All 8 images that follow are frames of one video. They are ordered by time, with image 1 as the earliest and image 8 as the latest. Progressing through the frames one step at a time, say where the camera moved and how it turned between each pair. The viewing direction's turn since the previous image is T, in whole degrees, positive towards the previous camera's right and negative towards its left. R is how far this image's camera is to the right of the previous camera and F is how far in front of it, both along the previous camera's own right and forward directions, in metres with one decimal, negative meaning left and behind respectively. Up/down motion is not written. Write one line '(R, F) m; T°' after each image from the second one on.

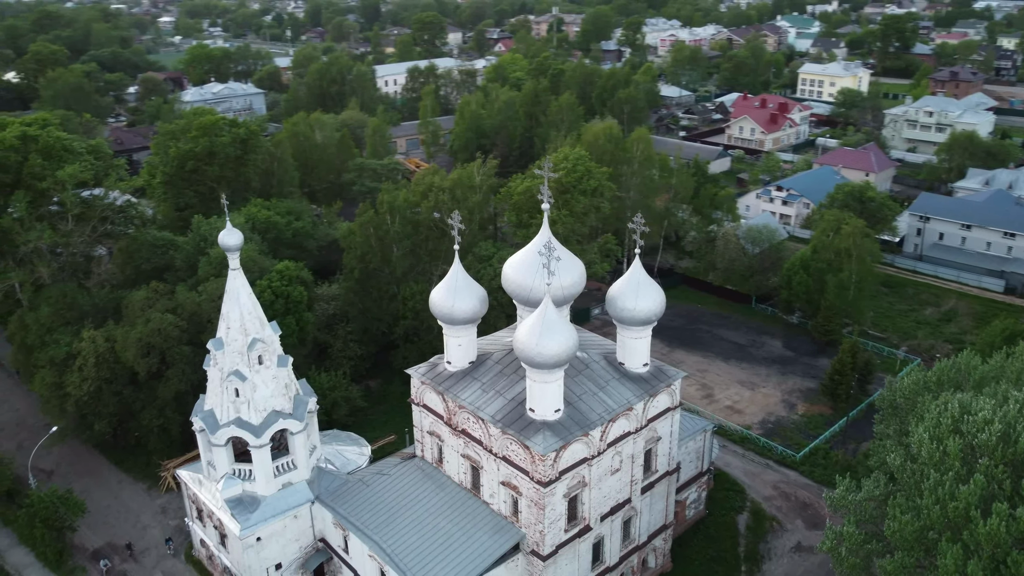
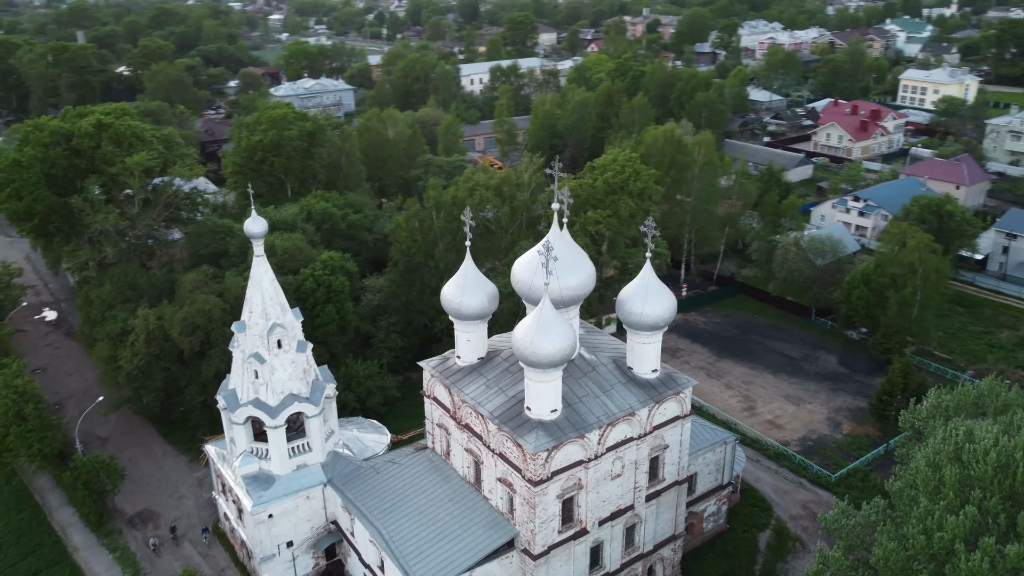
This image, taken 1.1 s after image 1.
(+2.2, 0.0) m; -7°
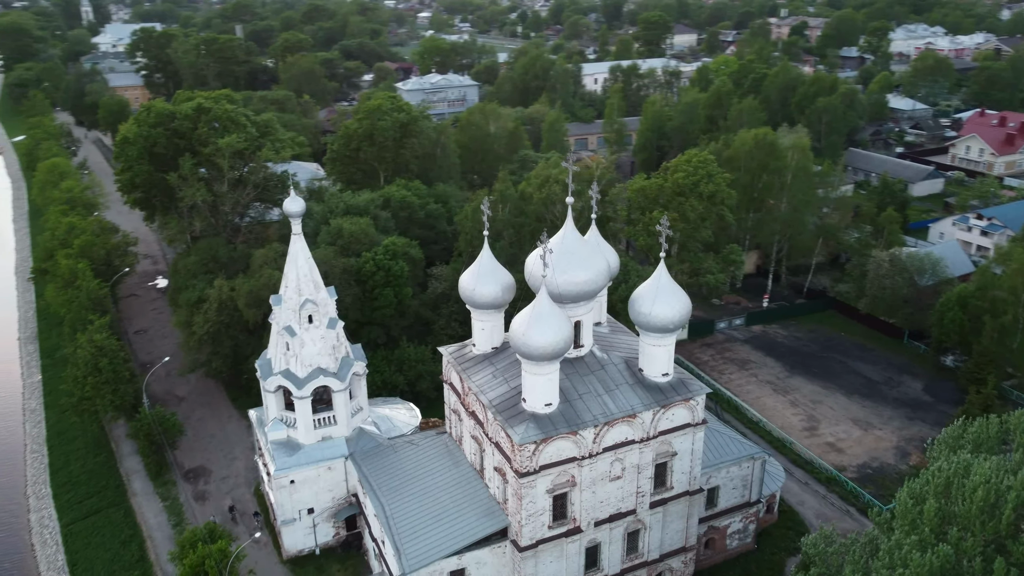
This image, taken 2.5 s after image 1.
(+3.2, +0.2) m; -10°
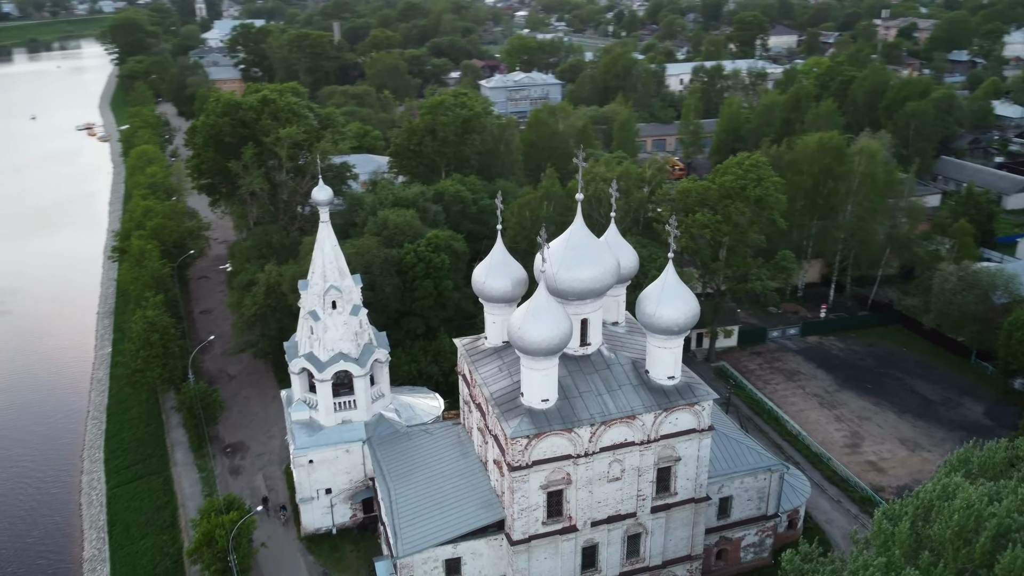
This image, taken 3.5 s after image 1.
(+2.2, +0.1) m; -7°
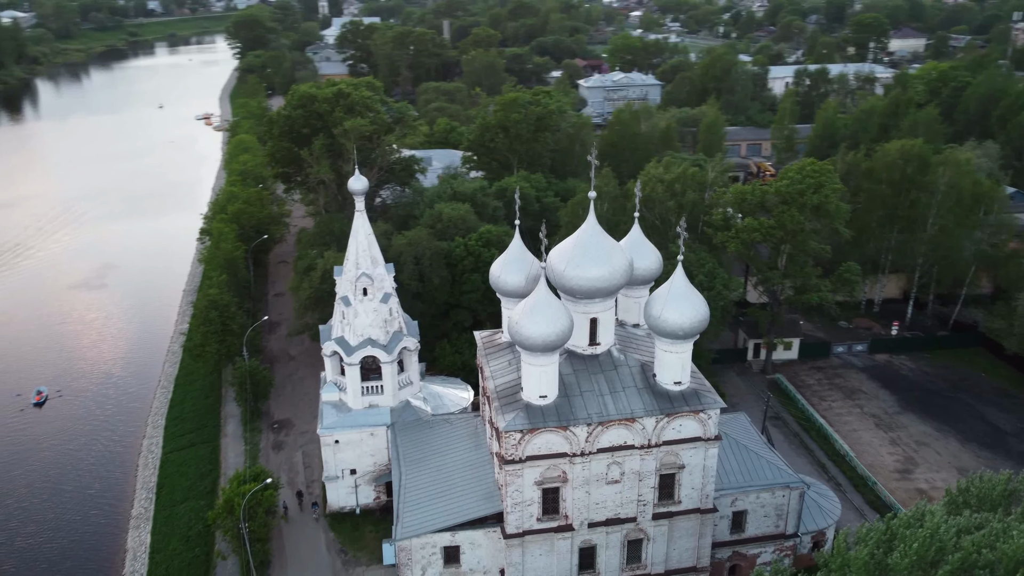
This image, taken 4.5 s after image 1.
(+2.5, +0.1) m; -8°
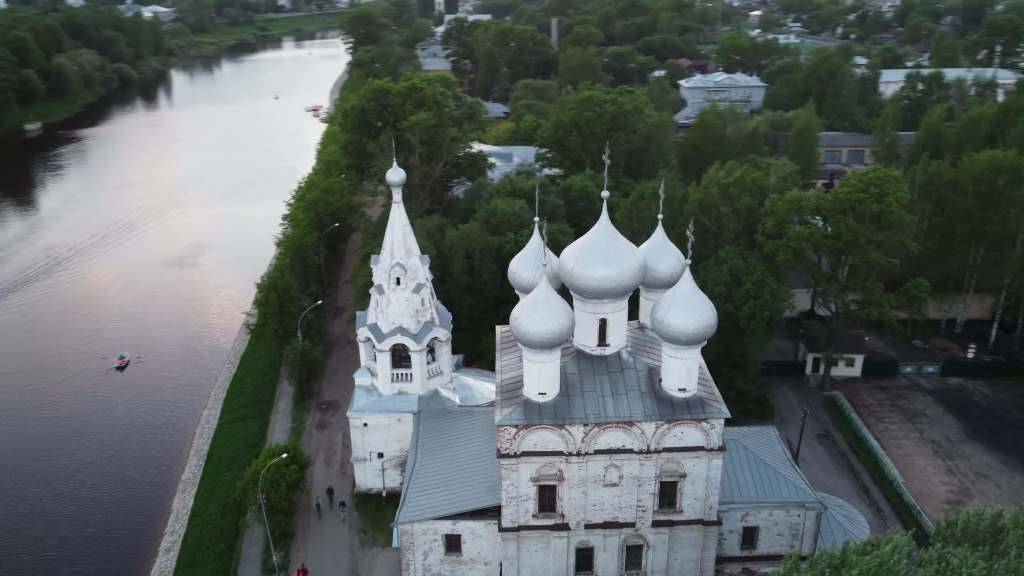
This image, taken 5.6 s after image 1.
(+2.5, 0.0) m; -8°
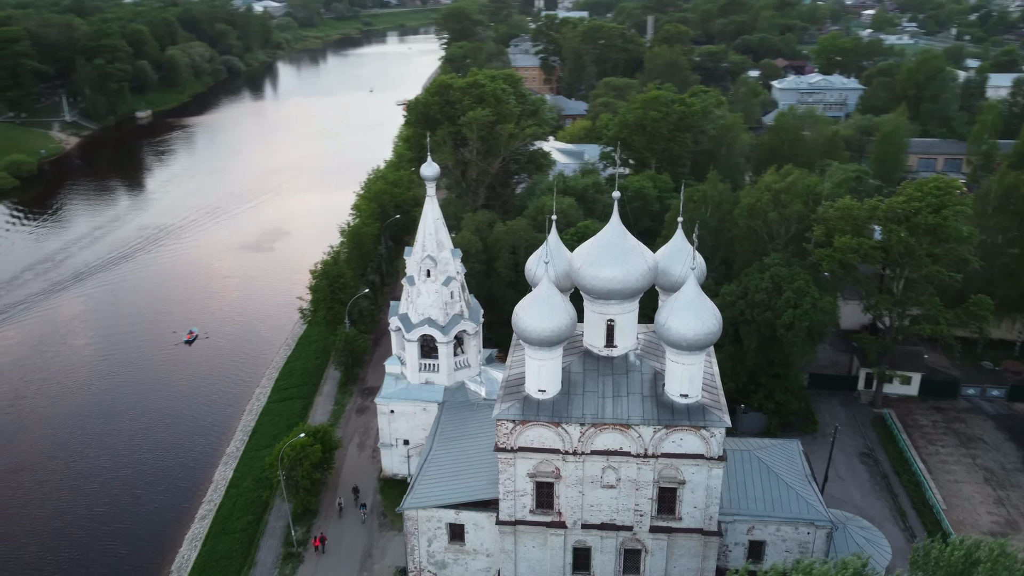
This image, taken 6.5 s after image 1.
(+2.2, -0.1) m; -7°
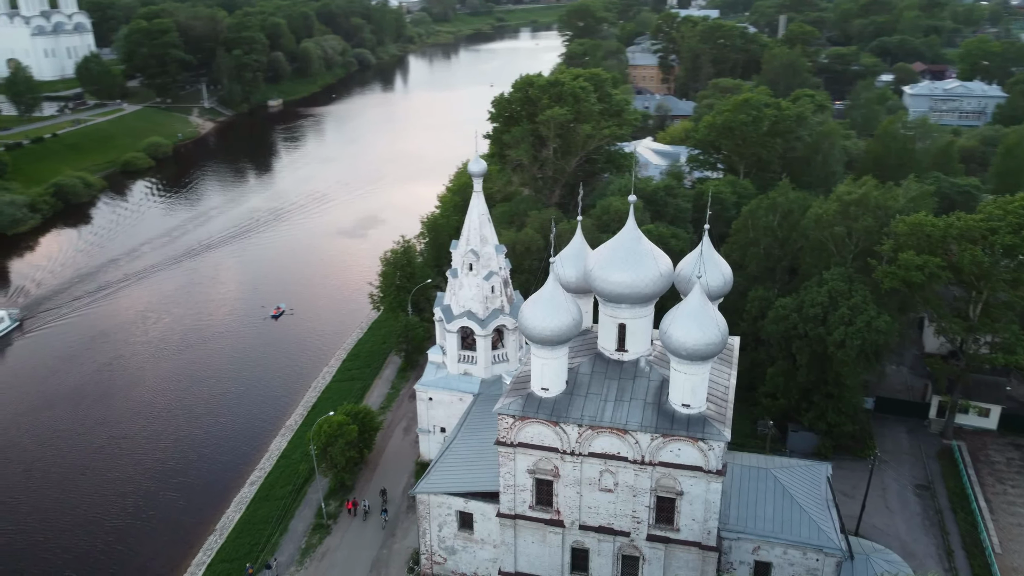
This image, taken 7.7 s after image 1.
(+2.8, -0.1) m; -9°
